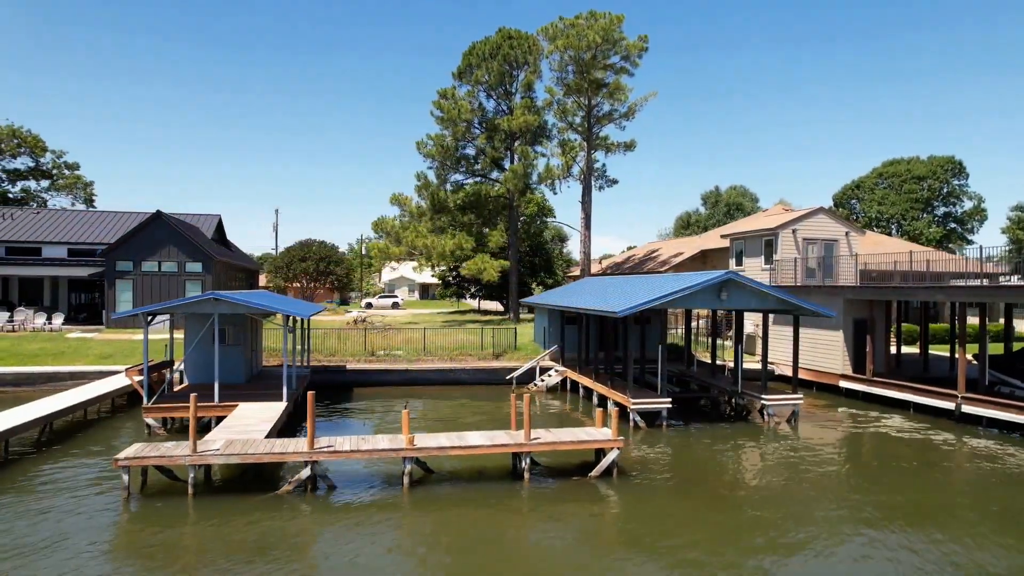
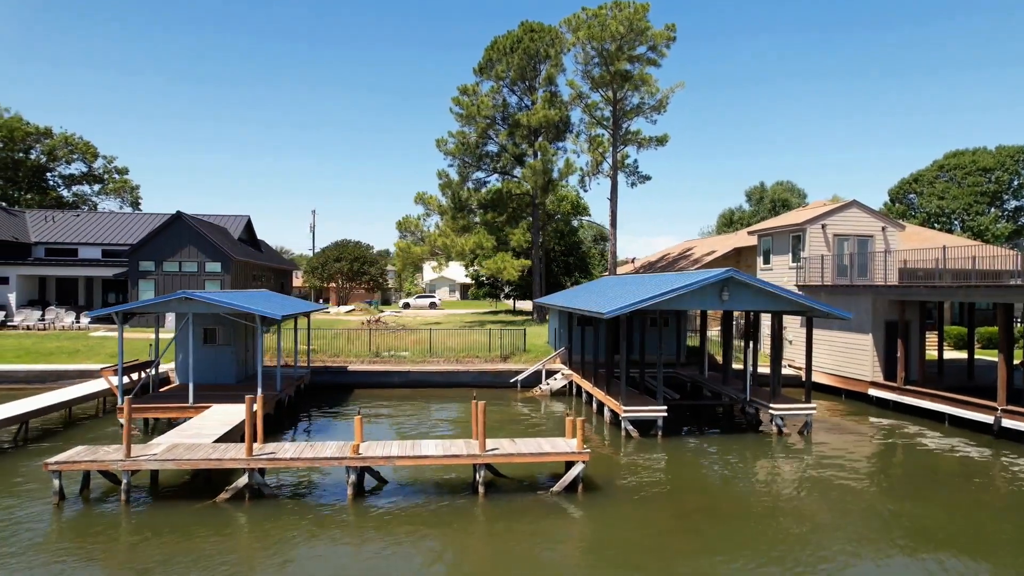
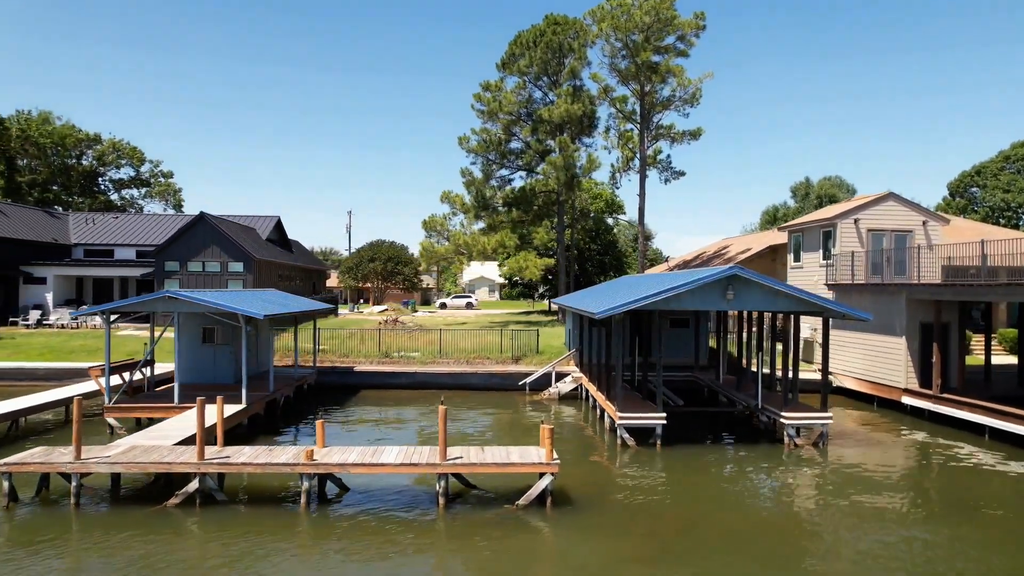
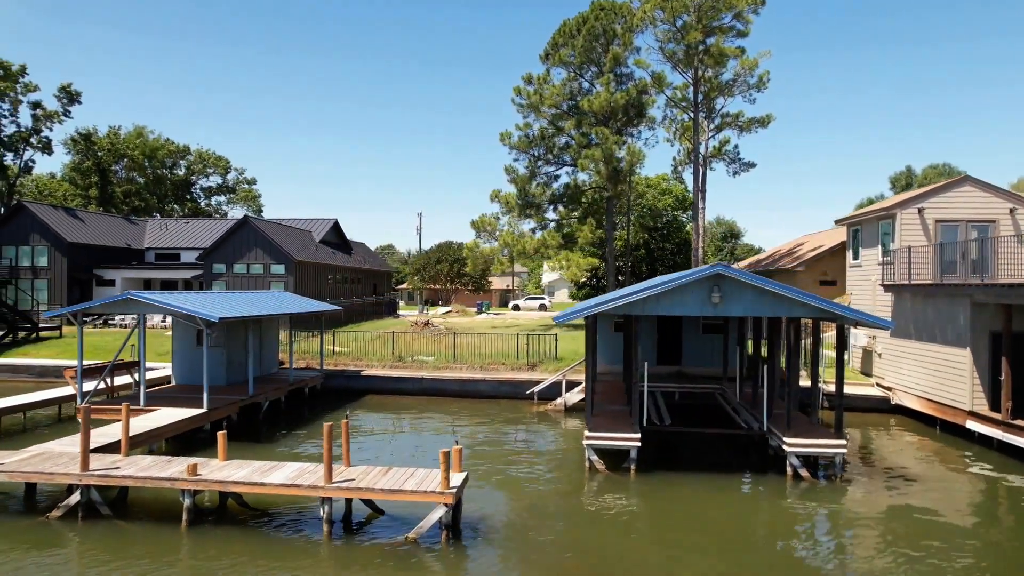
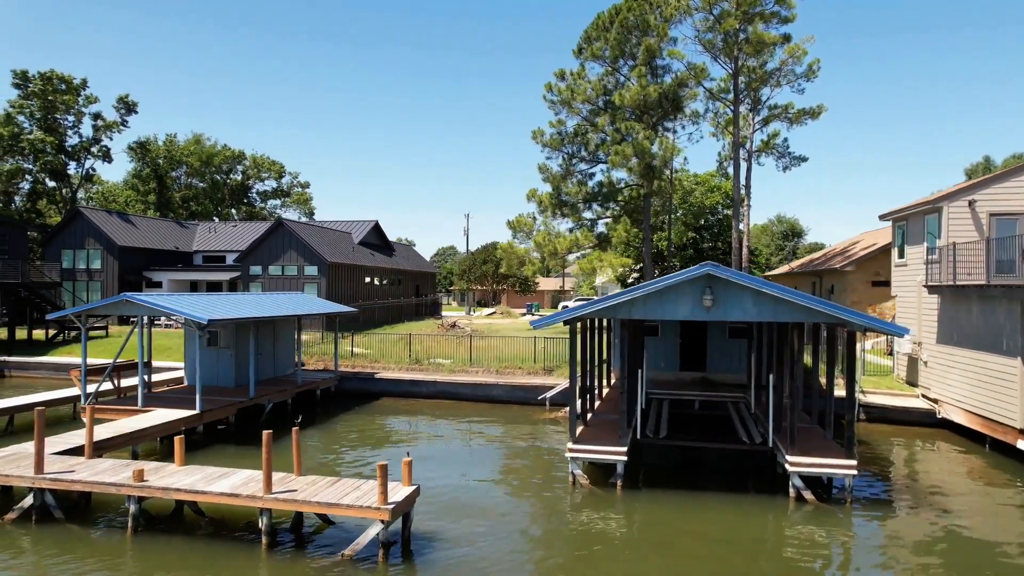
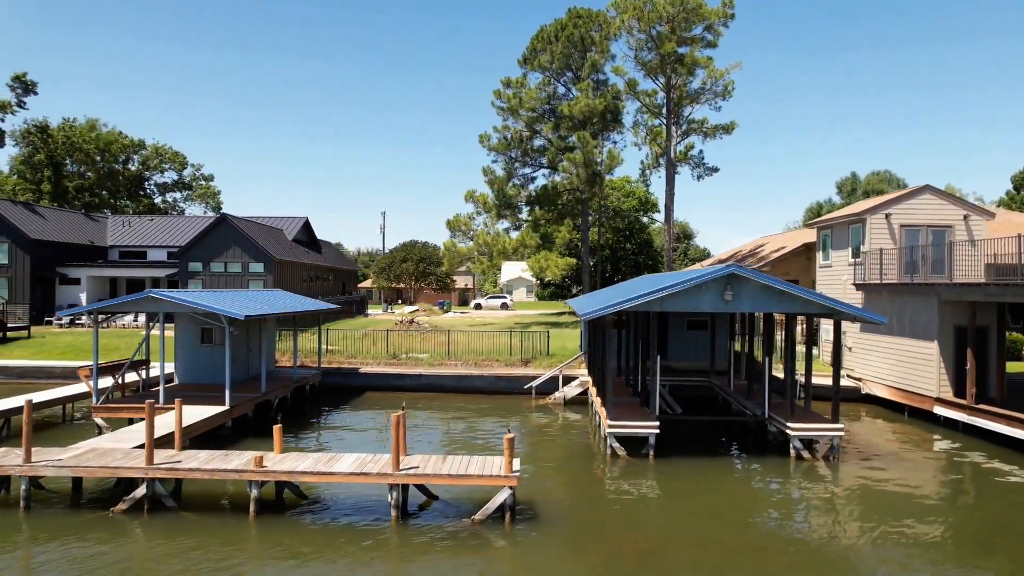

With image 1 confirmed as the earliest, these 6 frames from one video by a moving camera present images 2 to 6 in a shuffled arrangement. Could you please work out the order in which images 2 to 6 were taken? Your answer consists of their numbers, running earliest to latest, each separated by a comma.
2, 3, 6, 4, 5
